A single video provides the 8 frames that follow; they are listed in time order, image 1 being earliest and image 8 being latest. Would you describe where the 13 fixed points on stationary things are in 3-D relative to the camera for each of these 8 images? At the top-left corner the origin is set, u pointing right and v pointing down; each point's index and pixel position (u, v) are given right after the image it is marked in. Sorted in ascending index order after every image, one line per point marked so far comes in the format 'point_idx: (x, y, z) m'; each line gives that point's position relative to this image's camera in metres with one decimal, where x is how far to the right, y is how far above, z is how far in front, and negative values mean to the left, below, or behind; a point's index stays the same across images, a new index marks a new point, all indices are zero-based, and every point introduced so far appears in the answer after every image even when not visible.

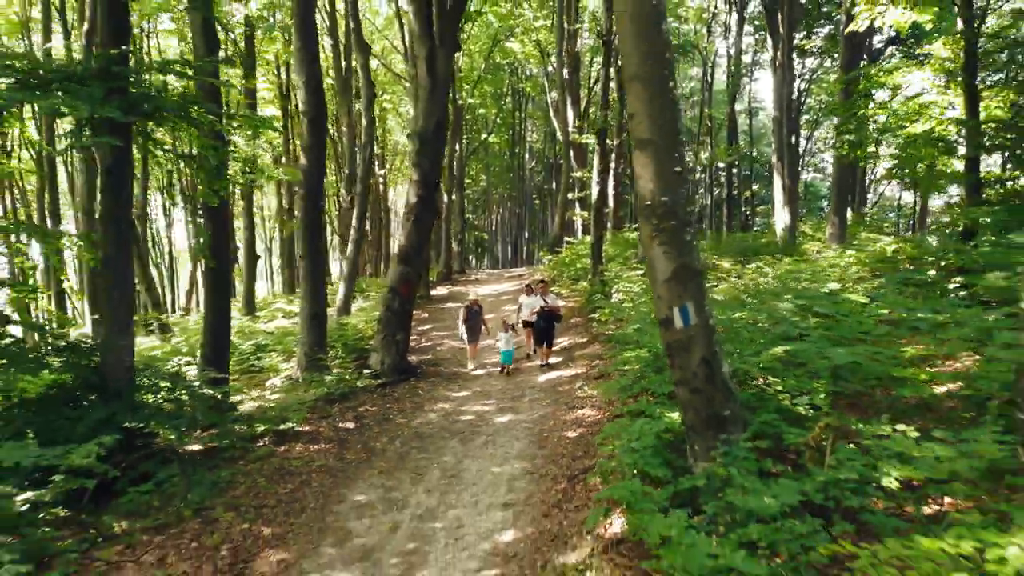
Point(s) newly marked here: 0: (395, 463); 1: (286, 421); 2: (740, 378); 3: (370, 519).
0: (-1.0, -1.5, +6.4) m
1: (-2.4, -1.4, +7.8) m
2: (+1.4, -0.5, +4.7) m
3: (-1.0, -1.6, +5.2) m
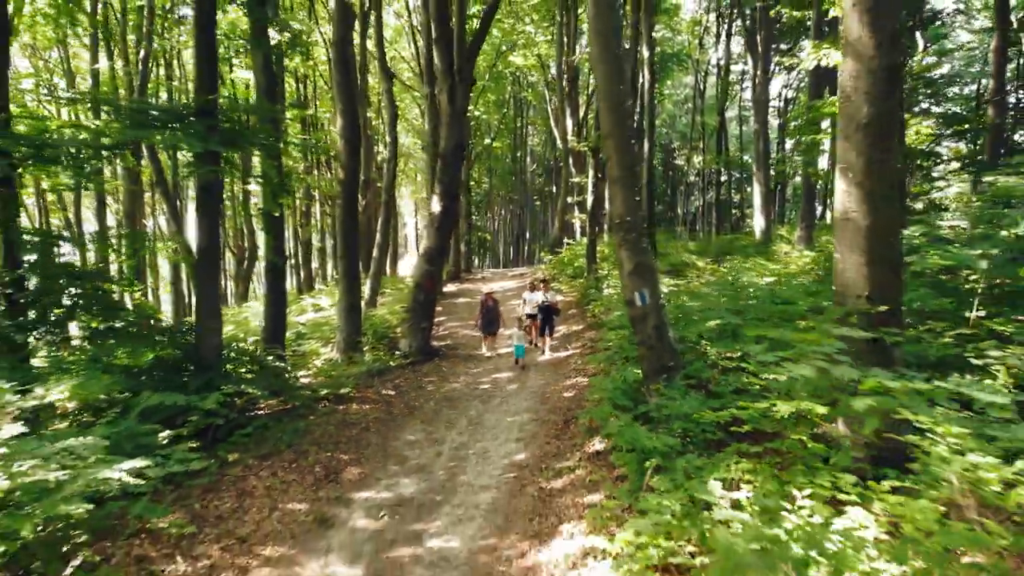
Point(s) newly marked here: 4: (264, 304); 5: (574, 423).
0: (-0.9, -1.5, +8.3) m
1: (-2.3, -1.3, +9.6) m
2: (+1.5, -0.5, +6.5) m
3: (-0.9, -1.6, +7.1) m
4: (-3.6, -0.2, +10.7) m
5: (+0.6, -1.3, +6.9) m
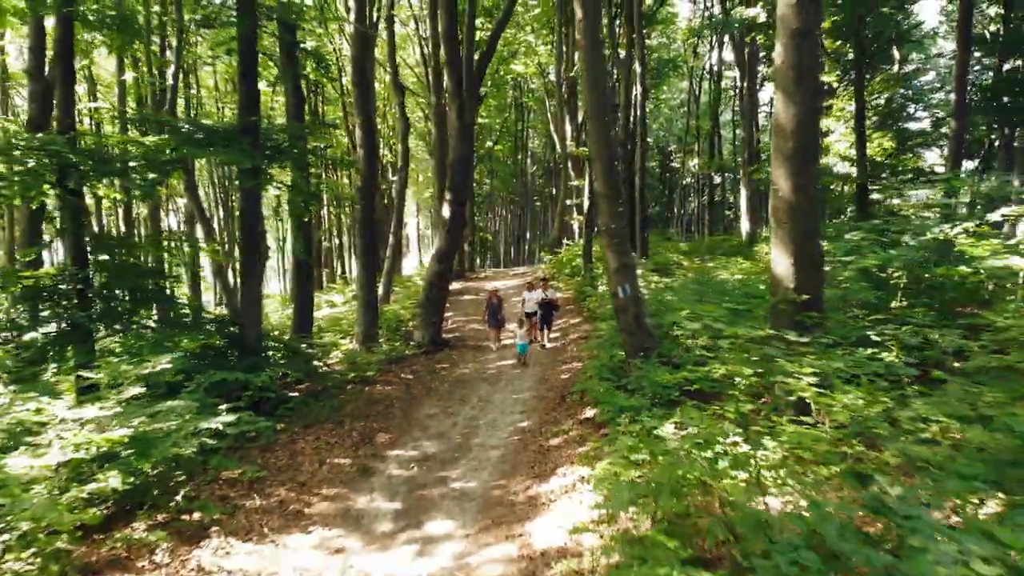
0: (-0.9, -1.4, +9.5) m
1: (-2.2, -1.3, +10.9) m
2: (+1.6, -0.4, +7.8) m
3: (-0.8, -1.5, +8.3) m
4: (-3.6, -0.2, +11.9) m
5: (+0.6, -1.2, +8.1) m
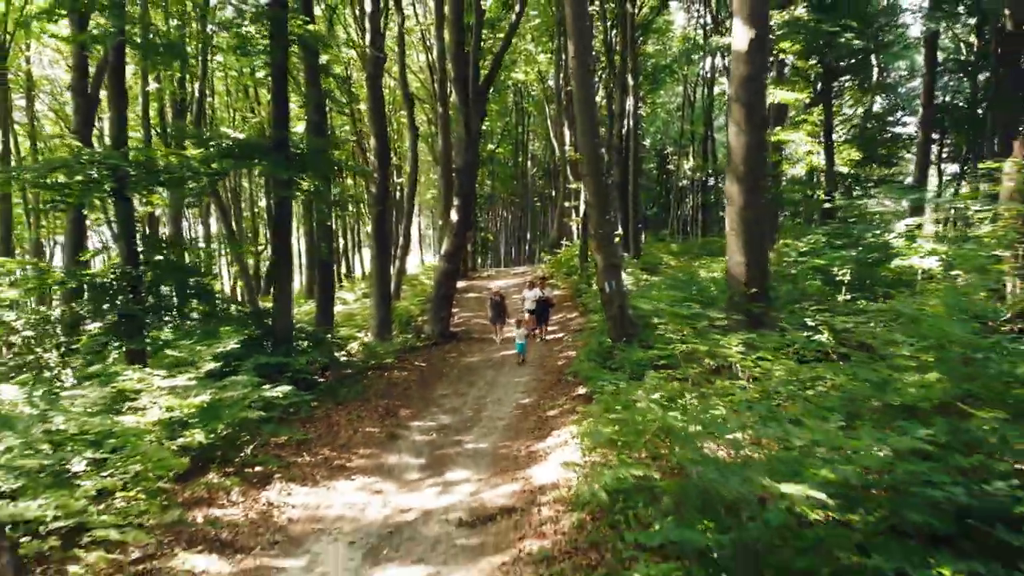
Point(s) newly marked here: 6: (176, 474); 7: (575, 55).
0: (-0.8, -1.4, +10.8) m
1: (-2.2, -1.2, +12.1) m
2: (+1.6, -0.4, +9.1) m
3: (-0.8, -1.5, +9.6) m
4: (-3.5, -0.1, +13.2) m
5: (+0.7, -1.2, +9.4) m
6: (-2.8, -1.6, +6.4) m
7: (+0.7, +2.7, +8.5) m
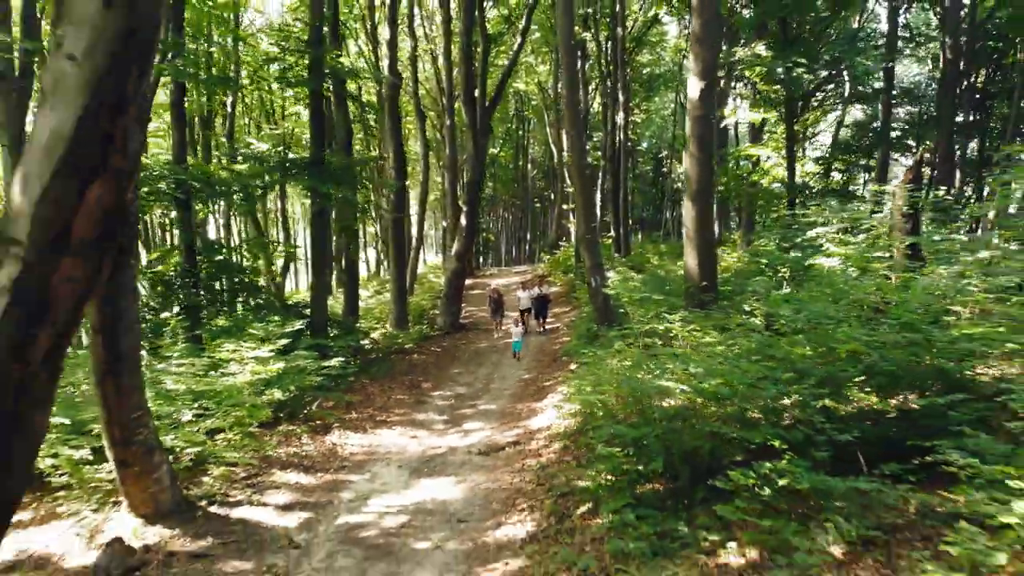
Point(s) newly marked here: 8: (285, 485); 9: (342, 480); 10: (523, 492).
0: (-0.8, -1.3, +12.7) m
1: (-2.1, -1.1, +14.1) m
2: (+1.6, -0.3, +11.0) m
3: (-0.7, -1.4, +11.5) m
4: (-3.5, -0.1, +15.2) m
5: (+0.7, -1.1, +11.3) m
6: (-2.8, -1.5, +8.3) m
7: (+0.8, +2.7, +10.4) m
8: (-2.1, -1.8, +6.8) m
9: (-1.6, -1.8, +7.0) m
10: (+0.1, -1.7, +6.0) m
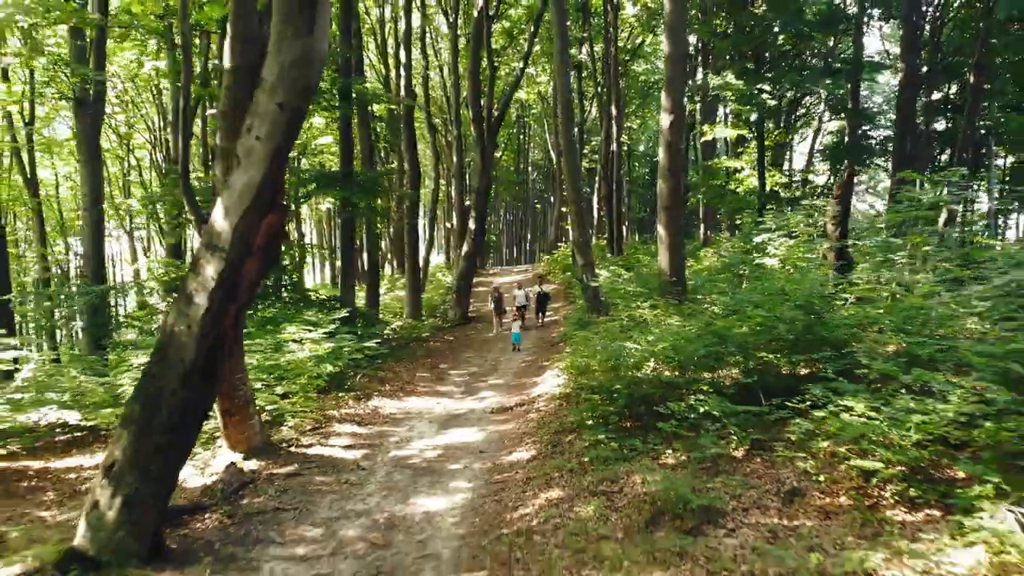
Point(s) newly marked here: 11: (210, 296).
0: (-0.7, -1.2, +14.7) m
1: (-2.1, -1.1, +16.1) m
2: (+1.7, -0.2, +13.0) m
3: (-0.7, -1.3, +13.6) m
4: (-3.4, 0.0, +17.2) m
5: (+0.8, -1.0, +13.3) m
6: (-2.7, -1.4, +10.3) m
7: (+0.9, +2.8, +12.4) m
8: (-2.0, -1.7, +8.9) m
9: (-1.5, -1.7, +9.0) m
10: (+0.2, -1.6, +8.0) m
11: (-2.2, -0.1, +5.3) m
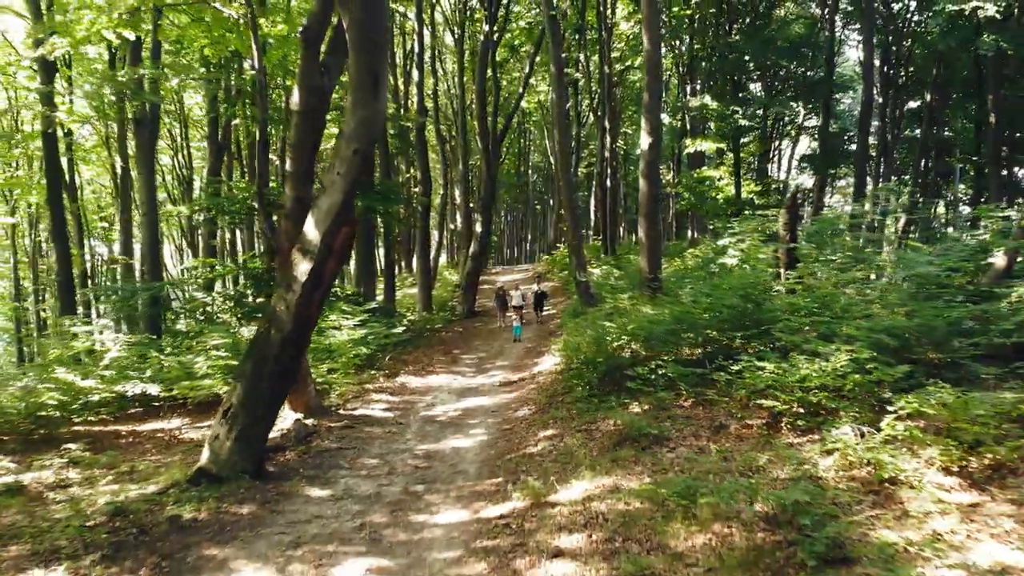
0: (-0.6, -1.1, +16.8) m
1: (-2.0, -1.0, +18.1) m
2: (+1.8, -0.1, +15.1) m
3: (-0.6, -1.2, +15.6) m
4: (-3.3, +0.1, +19.2) m
5: (+0.9, -0.9, +15.4) m
6: (-2.6, -1.3, +12.4) m
7: (+0.9, +2.9, +14.5) m
8: (-2.0, -1.7, +10.9) m
9: (-1.5, -1.7, +11.1) m
10: (+0.2, -1.5, +10.1) m
11: (-2.1, 0.0, +7.4) m
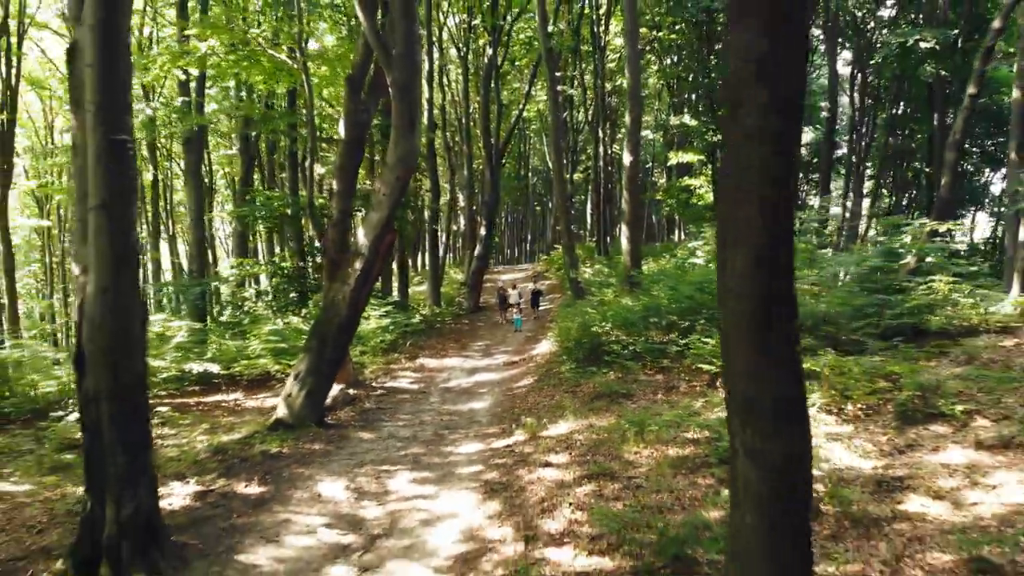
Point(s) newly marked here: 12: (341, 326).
0: (-0.6, -1.0, +19.1) m
1: (-2.0, -0.9, +20.5) m
2: (+1.8, 0.0, +17.4) m
3: (-0.6, -1.1, +17.9) m
4: (-3.3, +0.2, +21.5) m
5: (+0.9, -0.8, +17.7) m
6: (-2.6, -1.2, +14.7) m
7: (+1.0, +3.0, +16.8) m
8: (-1.9, -1.6, +13.2) m
9: (-1.4, -1.6, +13.4) m
10: (+0.3, -1.4, +12.4) m
11: (-2.1, +0.1, +9.7) m
12: (-2.3, -0.5, +9.8) m
